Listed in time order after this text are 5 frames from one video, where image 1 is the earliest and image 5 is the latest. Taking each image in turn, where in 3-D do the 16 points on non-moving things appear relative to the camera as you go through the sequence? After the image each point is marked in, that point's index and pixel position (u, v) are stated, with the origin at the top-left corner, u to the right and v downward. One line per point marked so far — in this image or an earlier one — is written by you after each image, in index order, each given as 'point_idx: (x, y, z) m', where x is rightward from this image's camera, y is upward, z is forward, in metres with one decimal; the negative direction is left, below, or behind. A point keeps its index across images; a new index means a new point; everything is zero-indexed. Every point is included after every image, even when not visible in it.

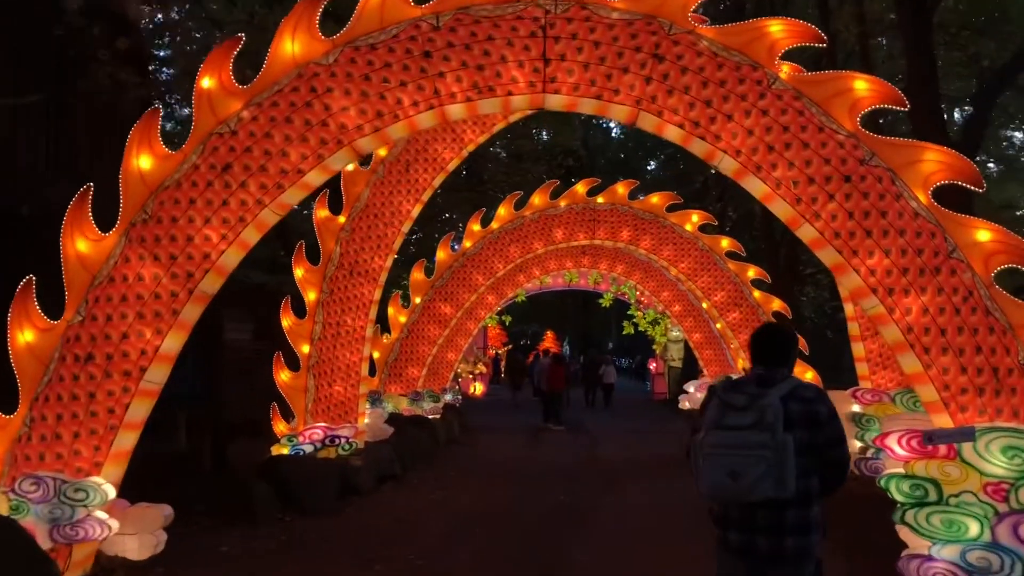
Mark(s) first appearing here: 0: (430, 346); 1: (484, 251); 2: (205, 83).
0: (-1.5, -1.1, +17.2) m
1: (-0.6, +0.7, +17.5) m
2: (-2.0, +1.4, +6.2) m
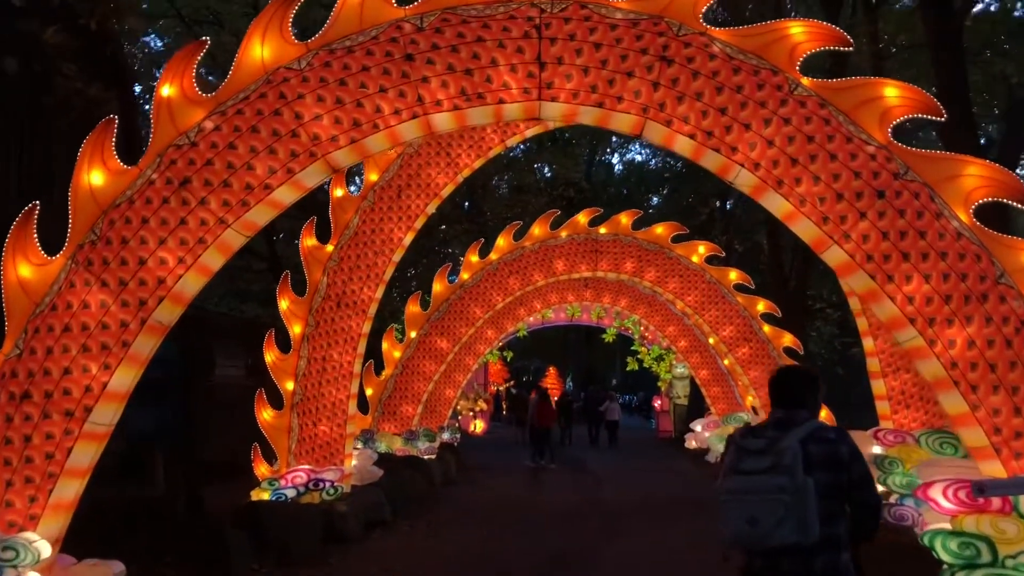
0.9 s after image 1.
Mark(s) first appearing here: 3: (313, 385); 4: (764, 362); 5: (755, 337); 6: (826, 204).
0: (-1.5, -1.7, +16.5) m
1: (-0.6, +0.1, +16.9) m
2: (-2.1, +1.2, +5.6) m
3: (-2.3, -1.1, +10.8) m
4: (+4.4, -1.3, +16.2) m
5: (+4.3, -0.9, +16.4) m
6: (+1.9, +0.5, +5.7) m
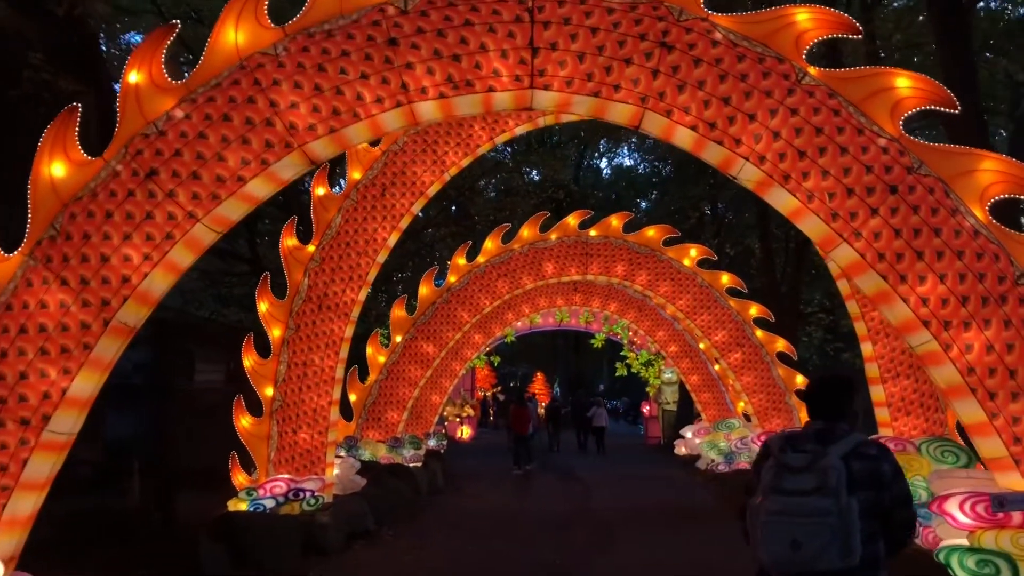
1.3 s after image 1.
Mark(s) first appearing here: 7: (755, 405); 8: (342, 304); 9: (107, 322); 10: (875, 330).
0: (-1.7, -1.7, +16.1) m
1: (-0.8, 0.0, +16.5) m
2: (-2.1, +1.2, +5.2) m
3: (-2.4, -1.1, +10.4) m
4: (+4.2, -1.4, +15.9) m
5: (+4.1, -0.9, +16.1) m
6: (+1.9, +0.5, +5.4) m
7: (+4.2, -2.0, +15.9) m
8: (-1.9, -0.2, +10.6) m
9: (-2.3, -0.2, +5.3) m
10: (+4.0, -0.5, +10.2) m
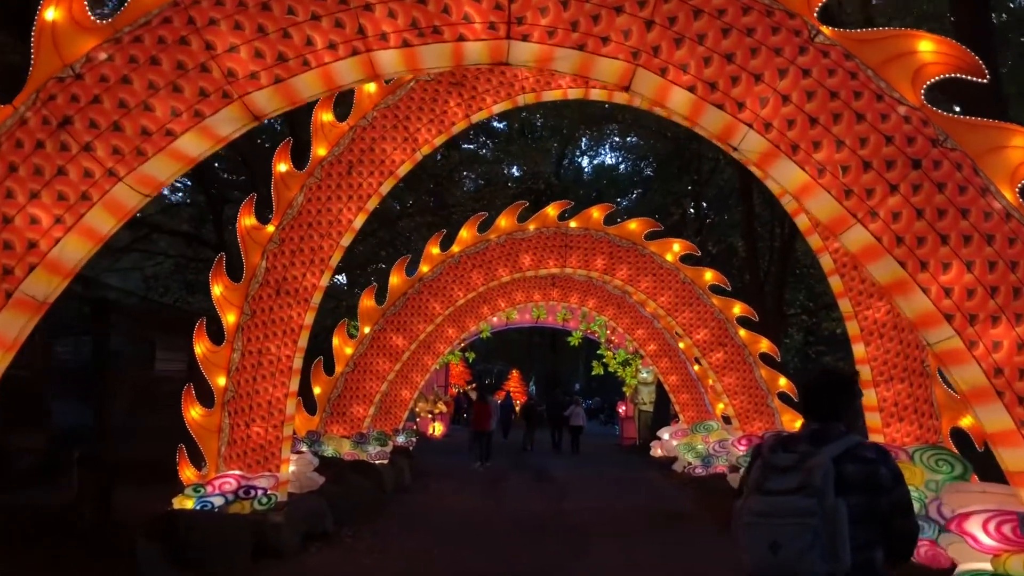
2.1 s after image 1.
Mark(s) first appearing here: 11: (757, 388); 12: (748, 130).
0: (-2.2, -1.6, +15.4) m
1: (-1.2, +0.2, +15.8) m
2: (-2.3, +1.3, +4.5) m
3: (-2.8, -1.0, +9.7) m
4: (+3.8, -1.3, +15.3) m
5: (+3.6, -0.9, +15.5) m
6: (+1.7, +0.6, +4.8) m
7: (+3.7, -2.0, +15.3) m
8: (-2.2, 0.0, +9.9) m
9: (-2.5, 0.0, +4.6) m
10: (+3.7, -0.4, +9.6) m
11: (+4.0, -1.6, +15.0) m
12: (+1.2, +0.8, +4.9) m
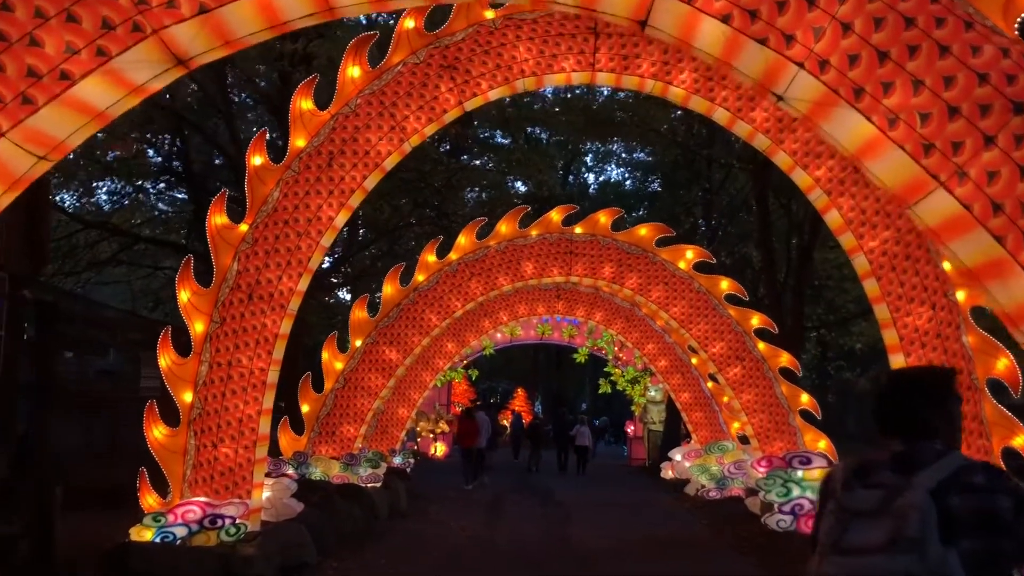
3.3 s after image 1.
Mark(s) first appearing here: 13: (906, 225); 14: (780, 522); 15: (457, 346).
0: (-2.2, -1.7, +14.4) m
1: (-1.2, 0.0, +14.8) m
2: (-2.3, +1.4, +3.6) m
3: (-2.8, -1.0, +8.7) m
4: (+3.8, -1.5, +14.3) m
5: (+3.7, -1.1, +14.5) m
6: (+1.7, +0.7, +3.8) m
7: (+3.7, -2.1, +14.2) m
8: (-2.2, -0.1, +8.9) m
9: (-2.5, 0.0, +3.6) m
10: (+3.7, -0.5, +8.6) m
11: (+4.0, -1.8, +14.0) m
12: (+1.2, +0.9, +3.9) m
13: (+3.7, +0.6, +8.8) m
14: (+3.6, -3.2, +12.6) m
15: (-1.1, -1.1, +18.1) m
